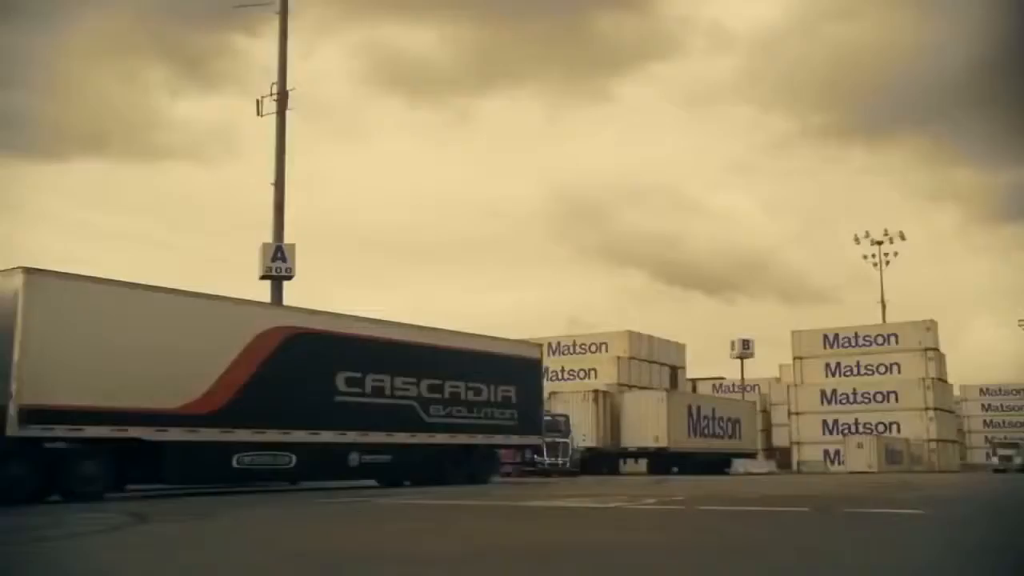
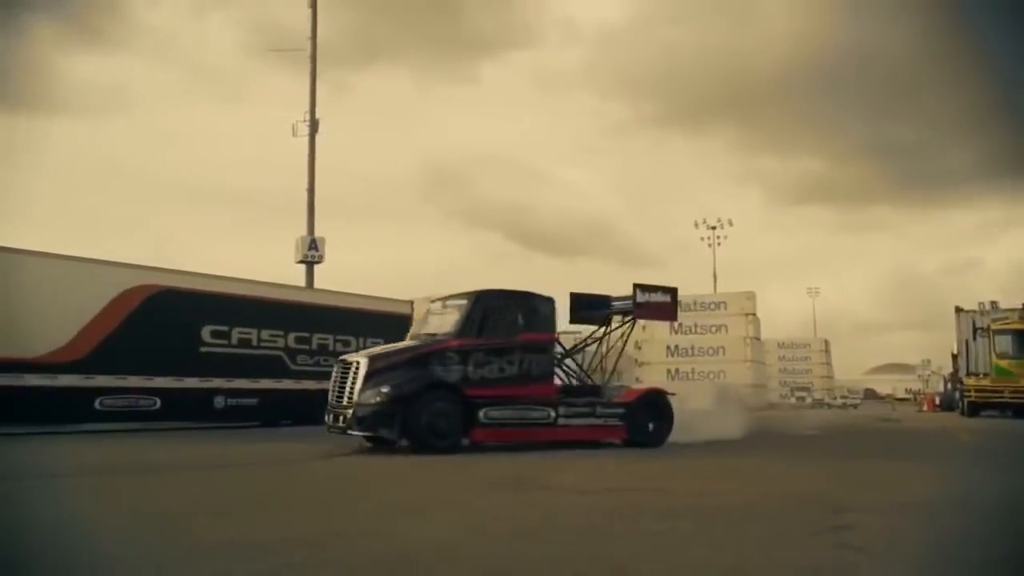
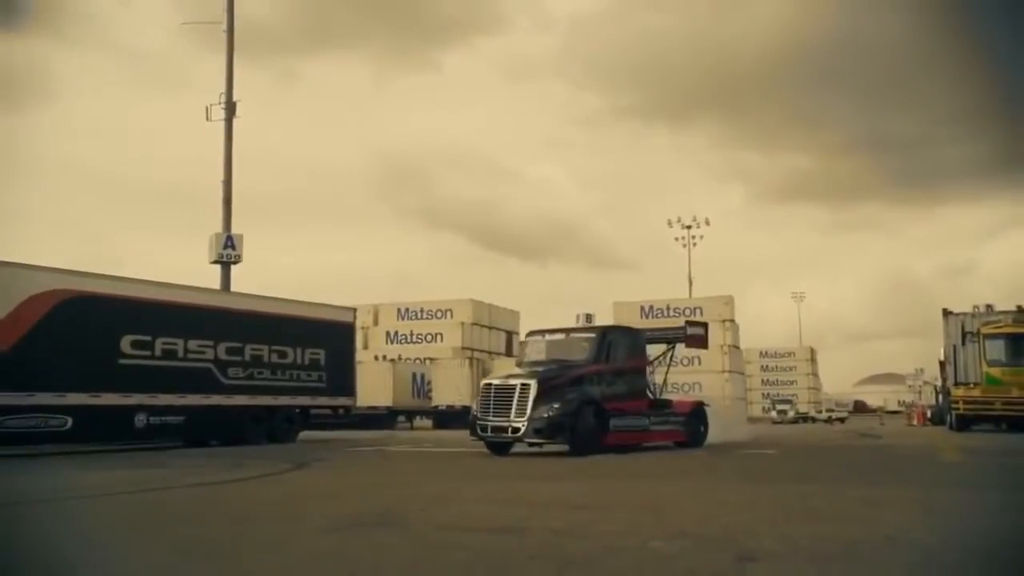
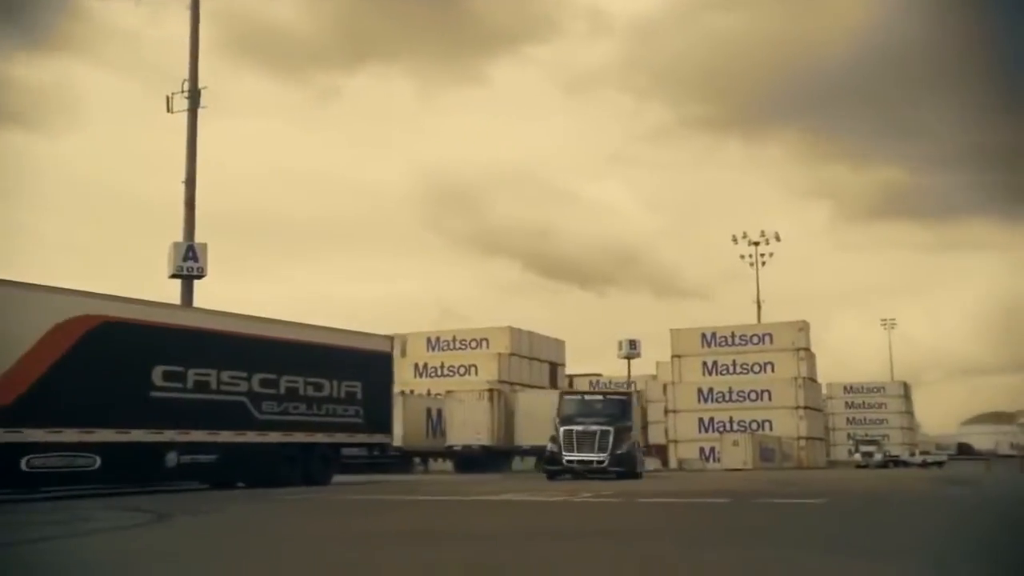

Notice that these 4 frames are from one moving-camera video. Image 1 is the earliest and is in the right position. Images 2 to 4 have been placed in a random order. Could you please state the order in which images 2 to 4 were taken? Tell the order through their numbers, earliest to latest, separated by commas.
4, 3, 2
